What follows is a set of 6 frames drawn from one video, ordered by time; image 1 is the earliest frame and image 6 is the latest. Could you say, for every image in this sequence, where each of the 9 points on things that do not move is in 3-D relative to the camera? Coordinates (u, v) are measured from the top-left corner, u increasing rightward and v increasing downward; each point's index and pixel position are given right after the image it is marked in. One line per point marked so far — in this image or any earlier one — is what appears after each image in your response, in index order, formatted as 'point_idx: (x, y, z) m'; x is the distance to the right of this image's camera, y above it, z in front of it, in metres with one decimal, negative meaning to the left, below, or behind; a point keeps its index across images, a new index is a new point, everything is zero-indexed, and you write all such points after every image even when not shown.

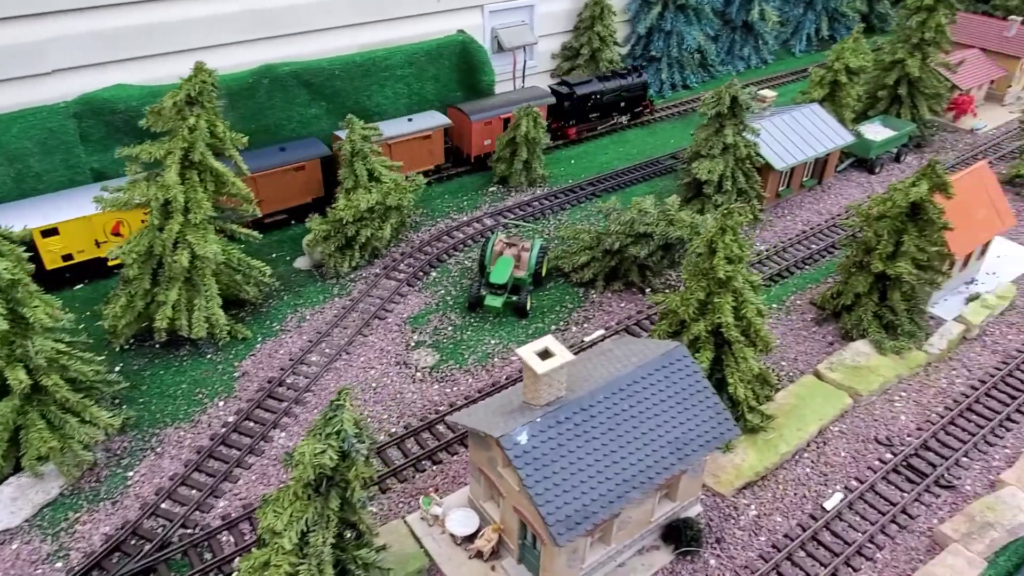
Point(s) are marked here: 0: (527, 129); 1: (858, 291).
0: (+0.3, +3.3, +15.2) m
1: (+5.4, -0.1, +11.6) m
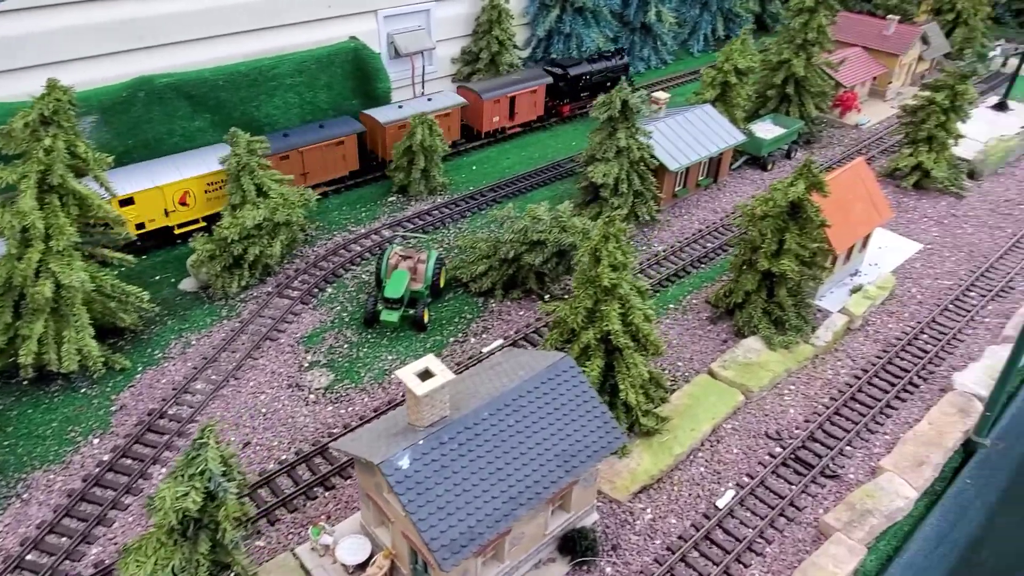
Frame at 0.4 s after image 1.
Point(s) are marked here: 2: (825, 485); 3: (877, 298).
0: (-1.8, +3.1, +15.0) m
1: (+3.8, 0.0, +11.9) m
2: (+4.1, -2.6, +9.7) m
3: (+6.4, -0.2, +13.0) m
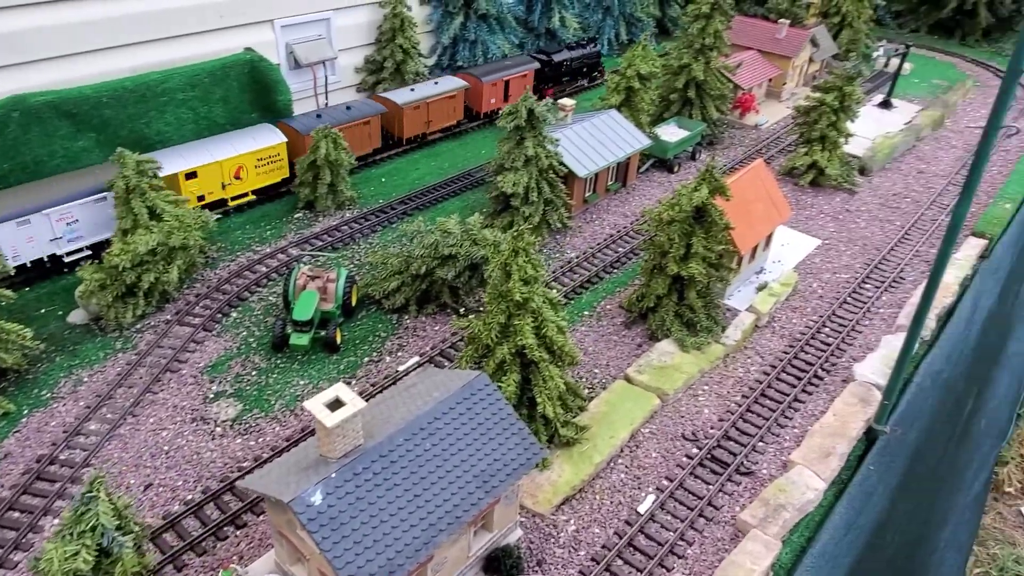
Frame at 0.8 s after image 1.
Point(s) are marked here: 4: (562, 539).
0: (-3.7, +2.7, +14.6) m
1: (+2.4, -0.1, +12.1) m
2: (+3.1, -2.6, +9.9) m
3: (+4.9, -0.1, +13.4) m
4: (+0.6, -3.1, +9.0) m
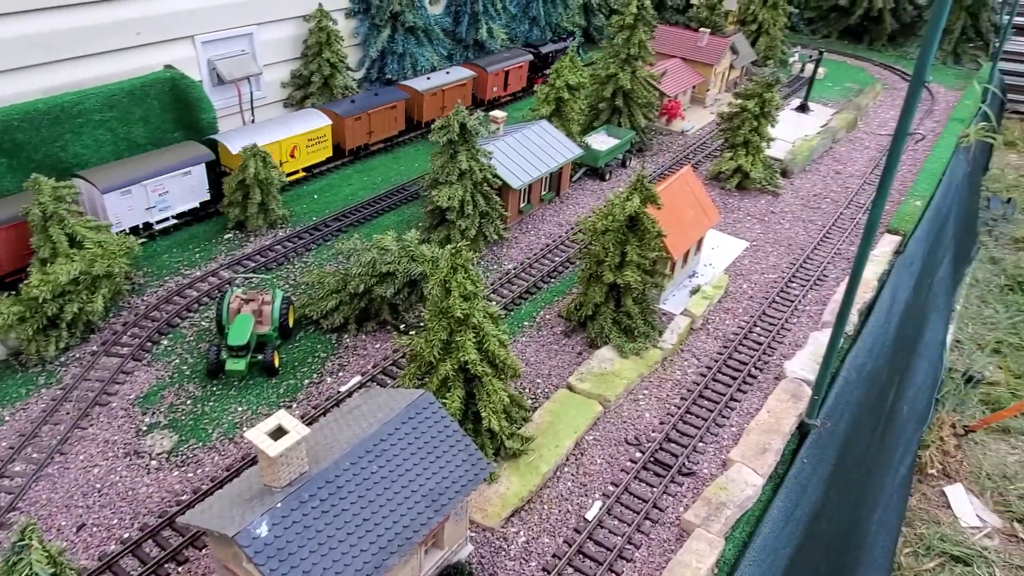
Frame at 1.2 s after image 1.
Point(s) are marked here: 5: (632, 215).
0: (-5.0, +2.3, +14.3) m
1: (+1.4, -0.2, +12.3) m
2: (+2.4, -2.7, +10.2) m
3: (+3.8, -0.2, +13.9) m
4: (0.0, -3.2, +9.0) m
5: (+1.9, +1.1, +11.6) m
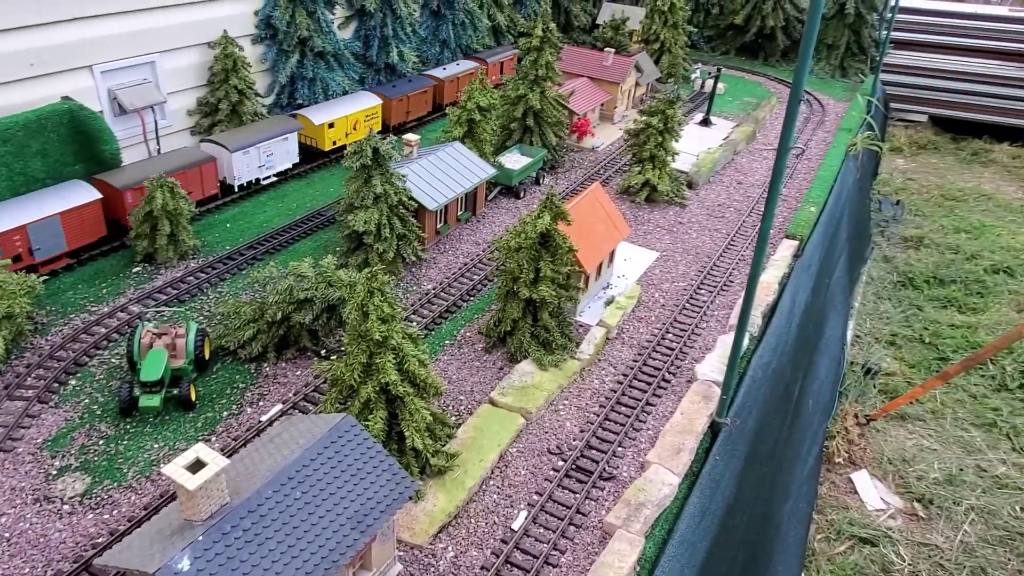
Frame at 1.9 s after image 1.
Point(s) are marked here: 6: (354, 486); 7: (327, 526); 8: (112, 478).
0: (-6.6, +1.6, +14.1) m
1: (0.0, -0.5, +12.6) m
2: (+1.3, -2.8, +10.5) m
3: (+2.3, -0.4, +14.4) m
4: (-0.9, -3.5, +9.2) m
5: (+0.5, +0.9, +12.0) m
6: (-1.7, -2.1, +7.9) m
7: (-1.9, -2.4, +7.5) m
8: (-5.4, -2.6, +9.9) m
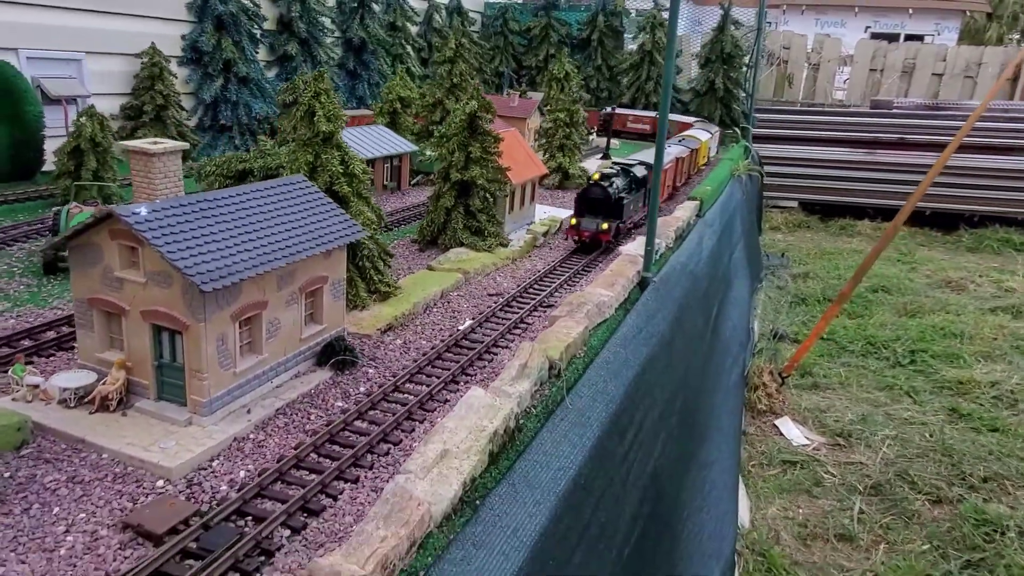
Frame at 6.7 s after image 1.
0: (-8.1, +3.0, +14.2) m
1: (-1.2, +1.4, +13.2) m
2: (+0.5, -0.4, +10.8) m
3: (+0.8, +1.3, +15.2) m
4: (-1.5, -0.8, +9.1) m
5: (-0.7, +3.0, +12.9) m
6: (-2.2, +0.8, +8.1) m
7: (-2.4, +0.6, +7.6) m
8: (-6.1, -0.2, +9.4) m
